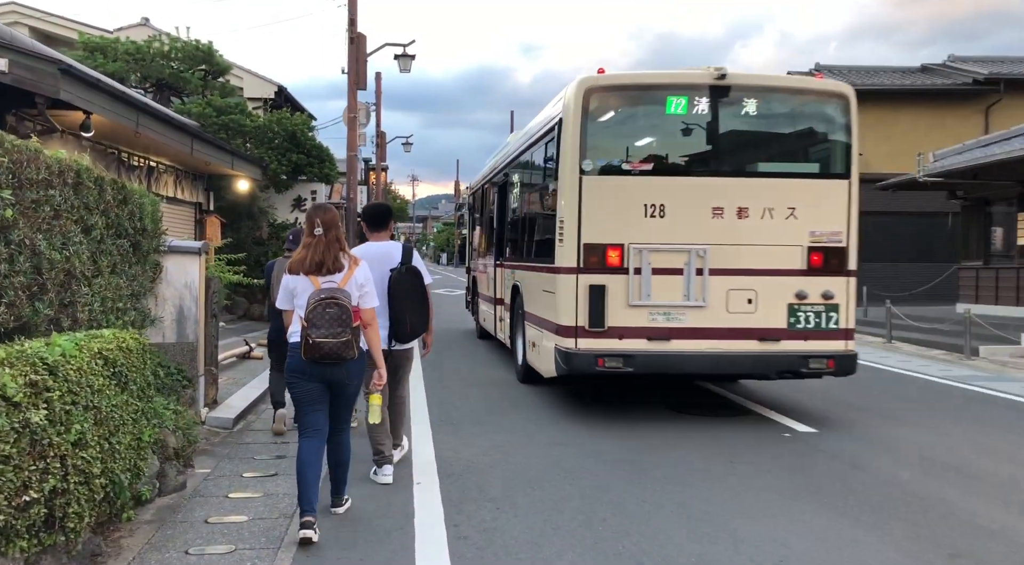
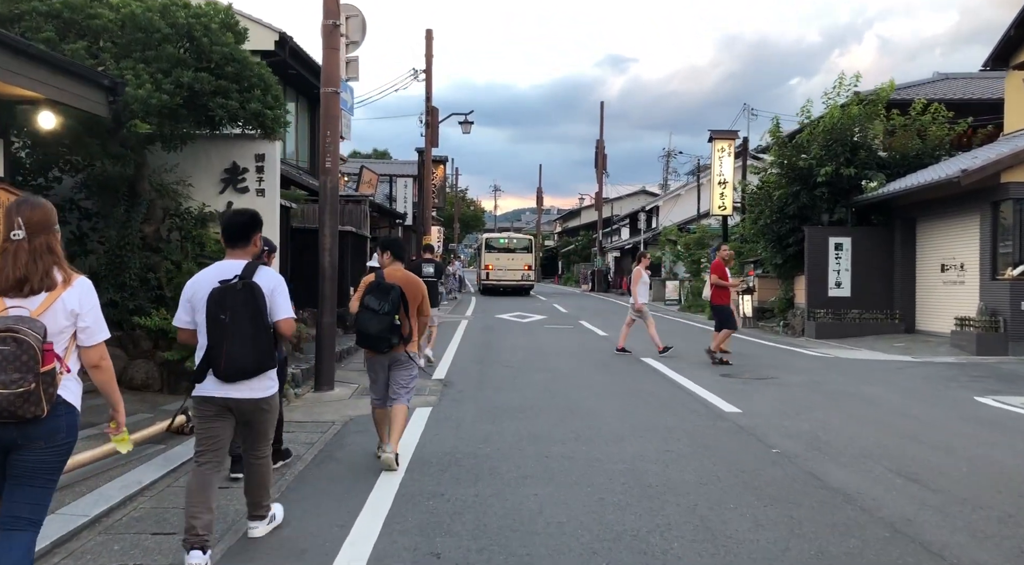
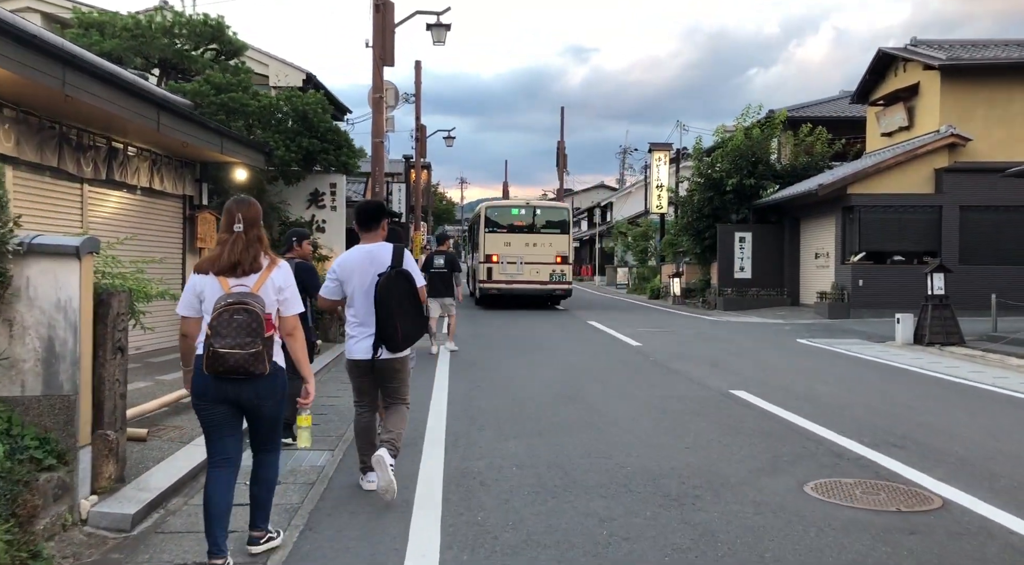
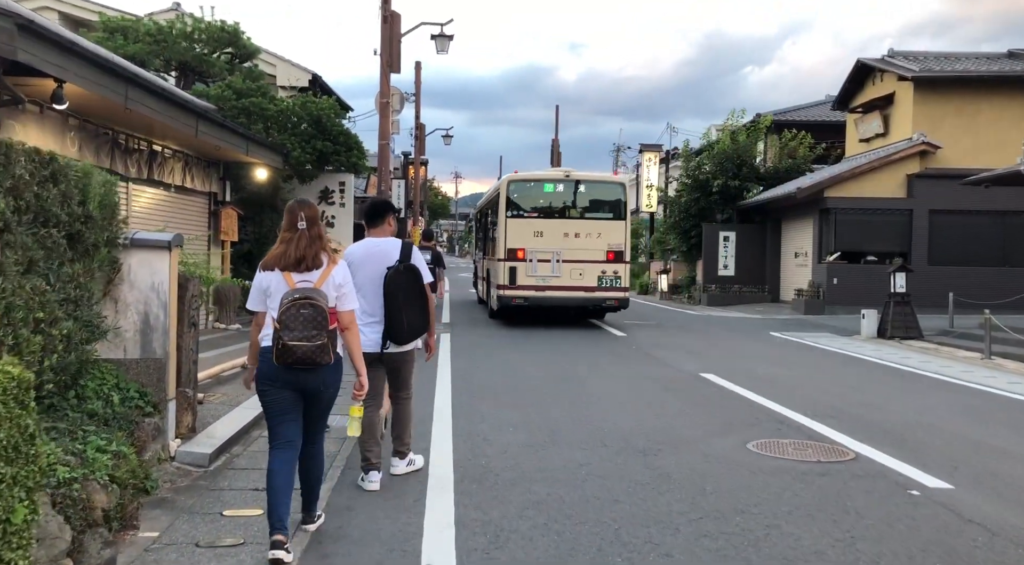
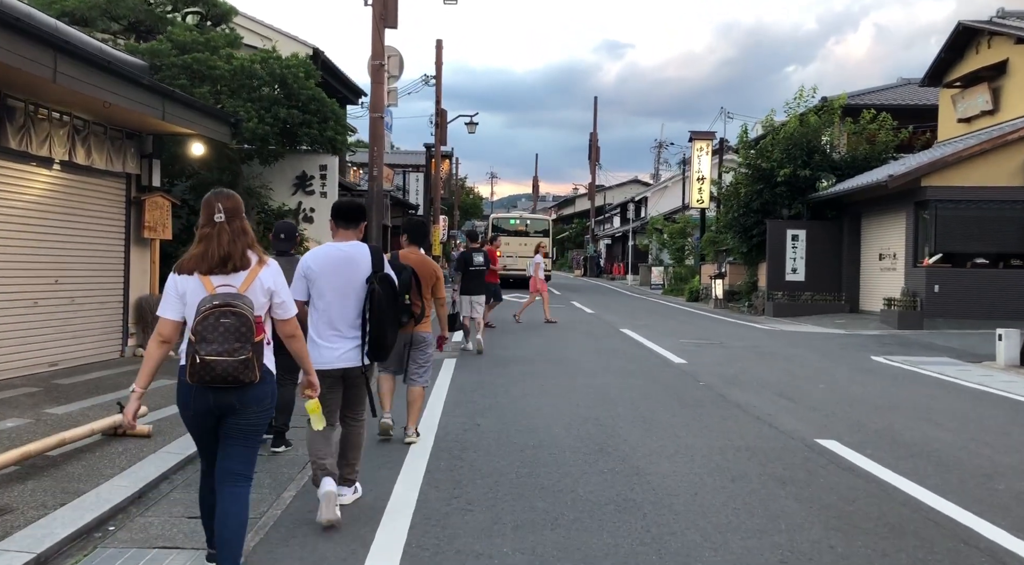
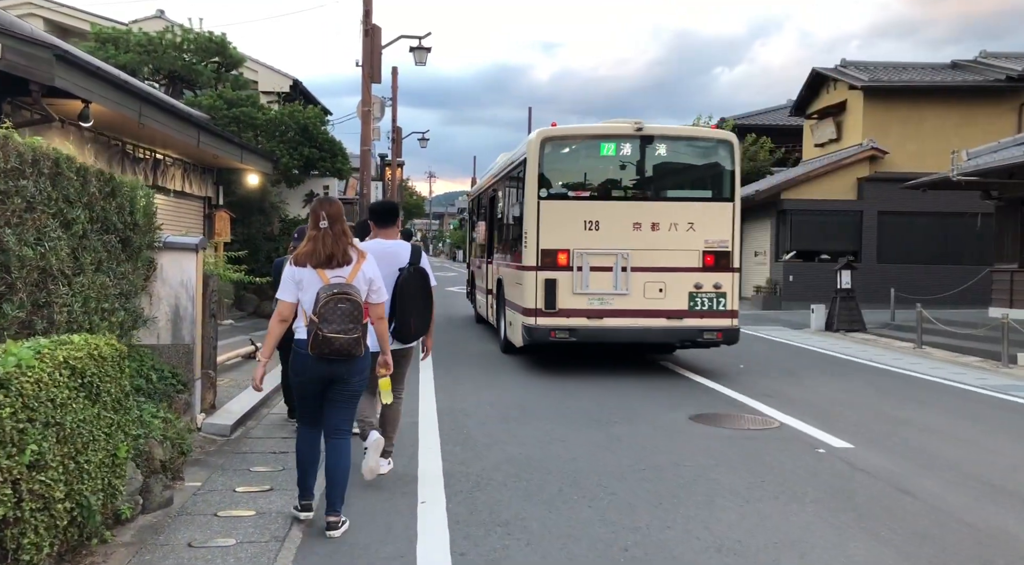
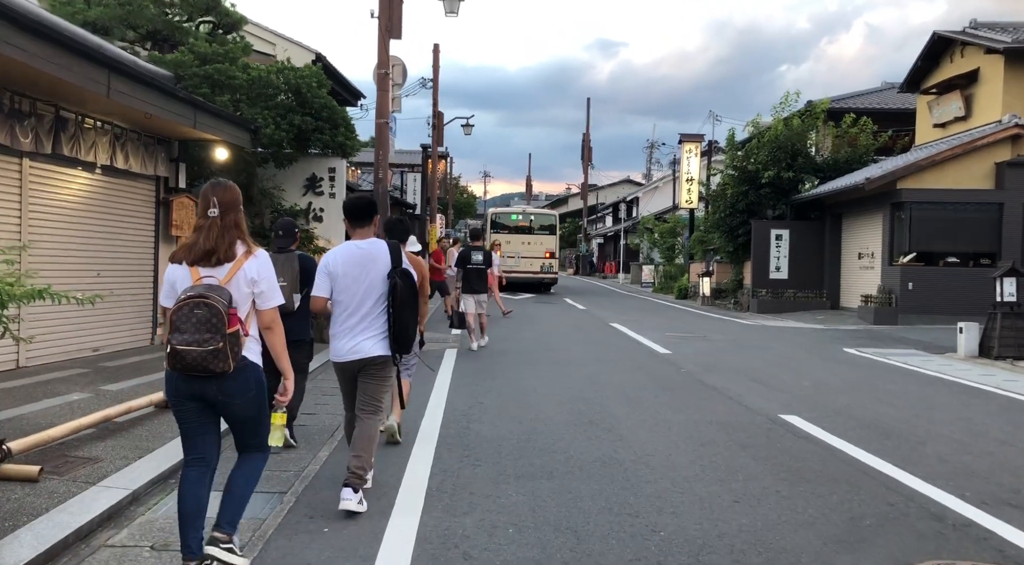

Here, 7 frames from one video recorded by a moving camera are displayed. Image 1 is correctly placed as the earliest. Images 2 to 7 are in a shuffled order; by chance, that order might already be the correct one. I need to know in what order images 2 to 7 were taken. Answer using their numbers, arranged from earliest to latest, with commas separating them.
6, 4, 3, 7, 5, 2
